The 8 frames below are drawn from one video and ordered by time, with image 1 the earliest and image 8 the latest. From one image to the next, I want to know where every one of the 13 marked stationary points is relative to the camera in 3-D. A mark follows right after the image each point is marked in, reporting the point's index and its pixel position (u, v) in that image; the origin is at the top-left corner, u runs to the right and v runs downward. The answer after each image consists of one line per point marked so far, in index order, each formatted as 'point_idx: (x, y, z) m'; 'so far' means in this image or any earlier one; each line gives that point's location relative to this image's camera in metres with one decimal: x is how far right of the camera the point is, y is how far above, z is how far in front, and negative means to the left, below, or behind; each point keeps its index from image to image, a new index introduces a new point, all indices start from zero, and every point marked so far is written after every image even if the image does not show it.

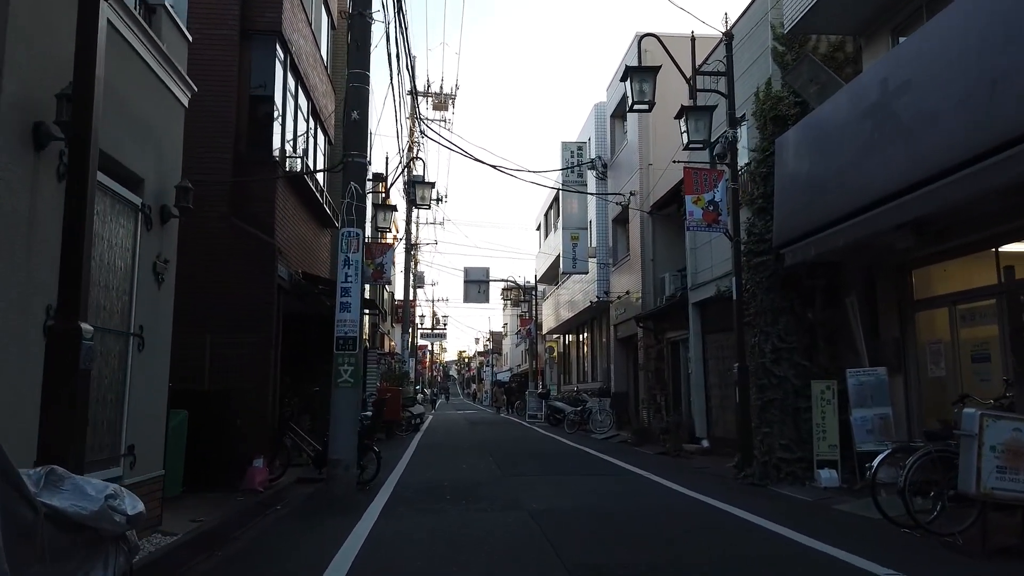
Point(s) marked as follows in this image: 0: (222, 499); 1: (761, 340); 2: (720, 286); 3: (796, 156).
0: (-3.7, -2.7, +10.4) m
1: (+3.7, -0.8, +12.4) m
2: (+3.9, 0.0, +15.2) m
3: (+4.1, +1.9, +11.9) m
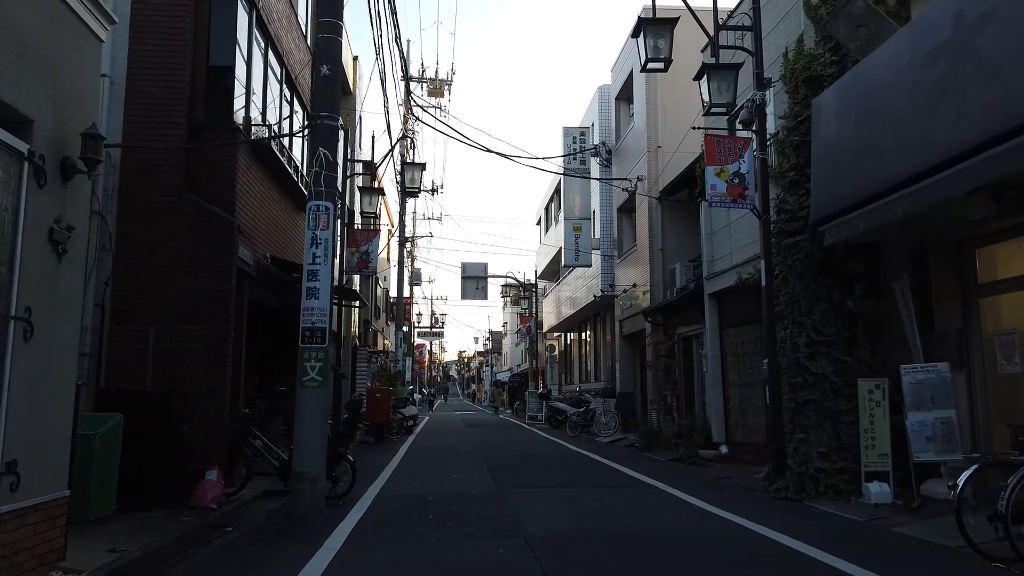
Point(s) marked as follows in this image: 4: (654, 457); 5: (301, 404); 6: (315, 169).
0: (-3.7, -2.5, +8.8) m
1: (+3.7, -0.6, +10.8) m
2: (+3.8, +0.2, +13.6) m
3: (+4.0, +2.1, +10.3) m
4: (+2.9, -3.4, +16.6) m
5: (-2.4, -1.4, +9.5) m
6: (-2.4, +1.4, +9.8) m
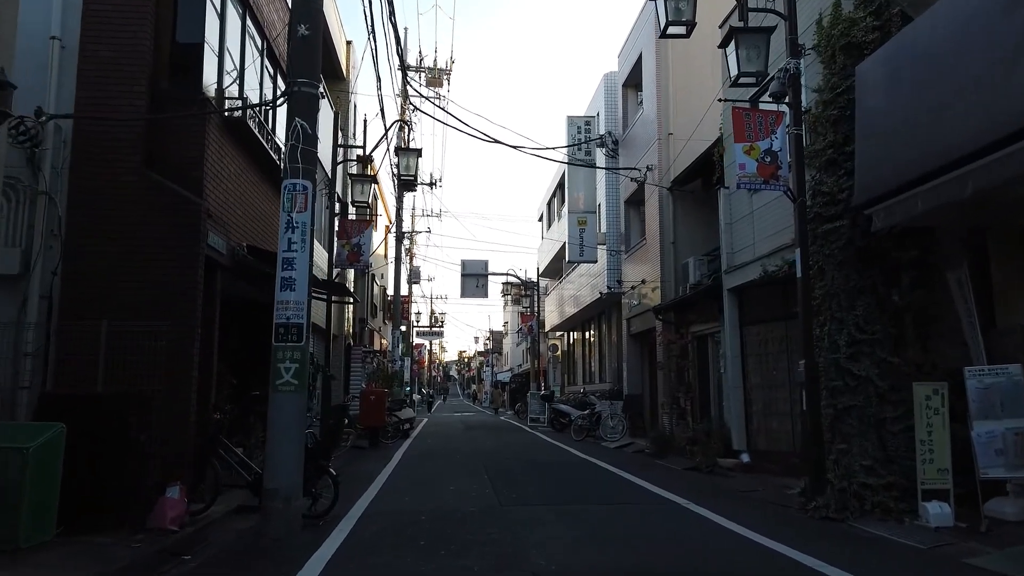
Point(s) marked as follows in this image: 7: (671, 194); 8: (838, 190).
0: (-3.7, -2.4, +7.6) m
1: (+3.7, -0.5, +9.6) m
2: (+3.9, +0.3, +12.4) m
3: (+4.1, +2.2, +9.1) m
4: (+2.9, -3.3, +15.4) m
5: (-2.4, -1.3, +8.3) m
6: (-2.3, +1.5, +8.6) m
7: (+3.7, +2.2, +19.3) m
8: (+3.9, +1.2, +9.7) m
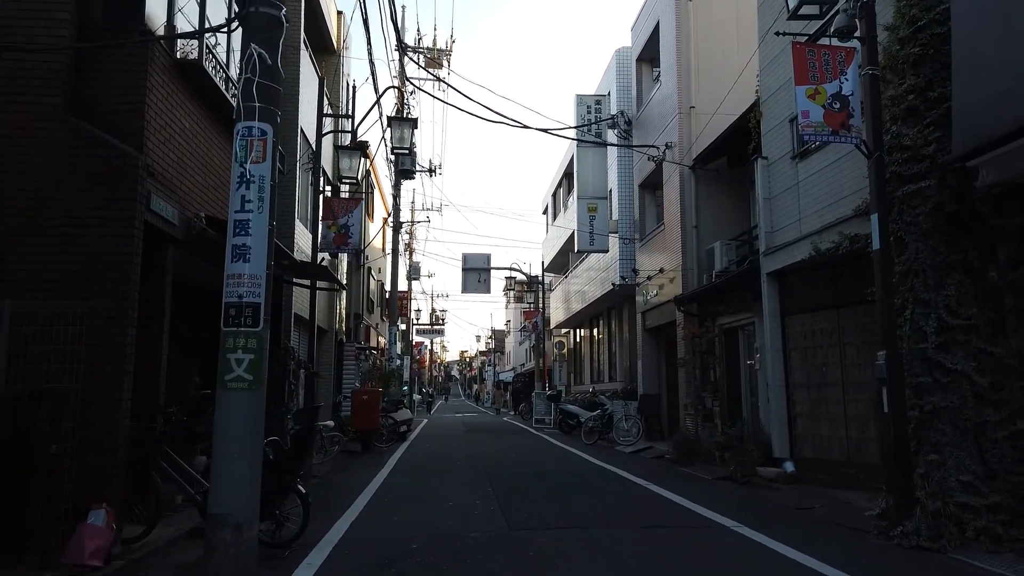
0: (-3.6, -2.1, +5.8) m
1: (+3.8, -0.2, +7.8) m
2: (+4.0, +0.6, +10.6) m
3: (+4.2, +2.4, +7.3) m
4: (+3.0, -3.1, +13.6) m
5: (-2.3, -1.0, +6.5) m
6: (-2.2, +1.8, +6.8) m
7: (+3.9, +2.5, +17.5) m
8: (+4.0, +1.4, +7.9) m
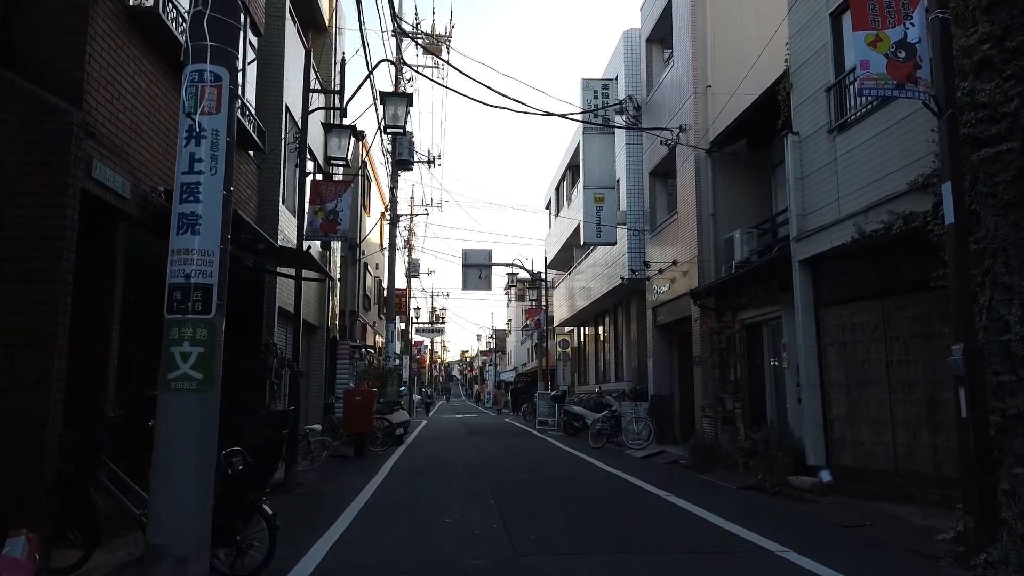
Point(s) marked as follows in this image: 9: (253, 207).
0: (-3.5, -2.0, +4.6) m
1: (+3.9, -0.1, +6.6) m
2: (+4.0, +0.7, +9.4) m
3: (+4.2, +2.6, +6.1) m
4: (+3.1, -2.9, +12.4) m
5: (-2.2, -0.9, +5.3) m
6: (-2.2, +1.9, +5.6) m
7: (+3.9, +2.6, +16.3) m
8: (+4.0, +1.6, +6.7) m
9: (-3.9, +1.2, +12.4) m
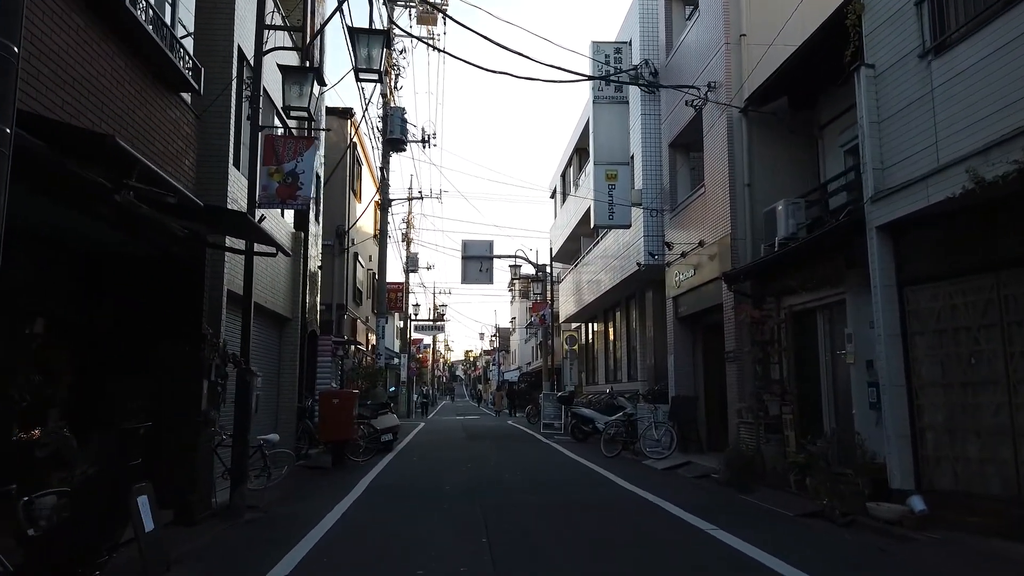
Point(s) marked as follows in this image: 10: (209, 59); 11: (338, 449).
0: (-3.6, -1.7, +2.2) m
1: (+3.9, +0.2, +4.2) m
2: (+4.0, +1.0, +7.0) m
3: (+4.2, +2.9, +3.7) m
4: (+3.1, -2.7, +10.0) m
5: (-2.3, -0.6, +2.9) m
6: (-2.2, +2.2, +3.2) m
7: (+3.9, +2.9, +13.9) m
8: (+4.0, +1.8, +4.3) m
9: (-3.9, +1.5, +10.0) m
10: (-3.9, +3.0, +10.7) m
11: (-3.3, -3.1, +15.6) m
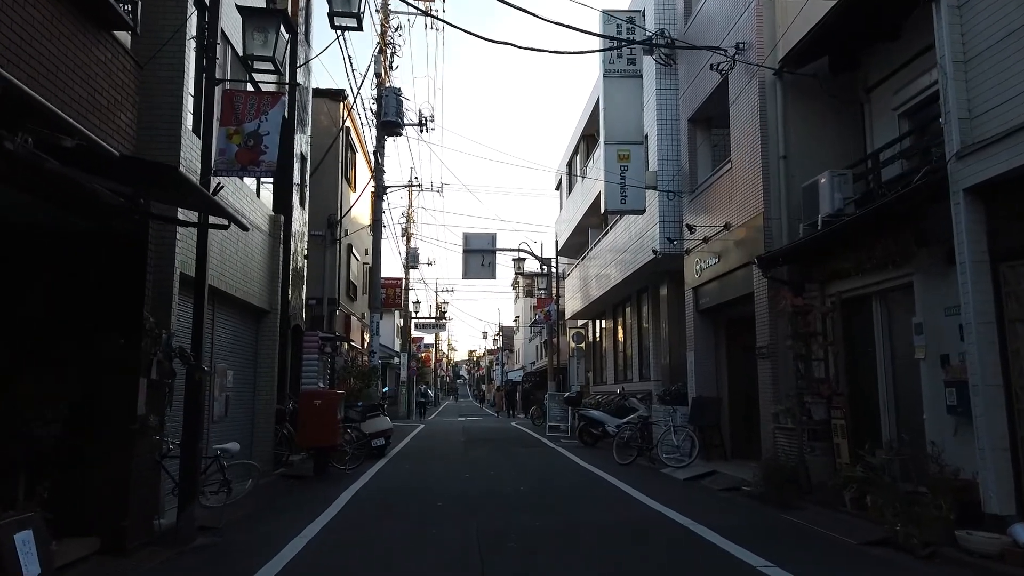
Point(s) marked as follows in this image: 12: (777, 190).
0: (-3.6, -1.5, +0.6) m
1: (+3.8, +0.4, +2.5) m
2: (+4.0, +1.2, +5.3) m
3: (+4.2, +3.1, +2.0) m
4: (+3.1, -2.5, +8.3) m
5: (-2.3, -0.4, +1.3) m
6: (-2.2, +2.4, +1.6) m
7: (+4.0, +3.1, +12.3) m
8: (+4.0, +2.0, +2.6) m
9: (-3.9, +1.7, +8.4) m
10: (-3.9, +3.2, +9.1) m
11: (-3.3, -2.9, +14.0) m
12: (+4.0, +1.5, +12.2) m
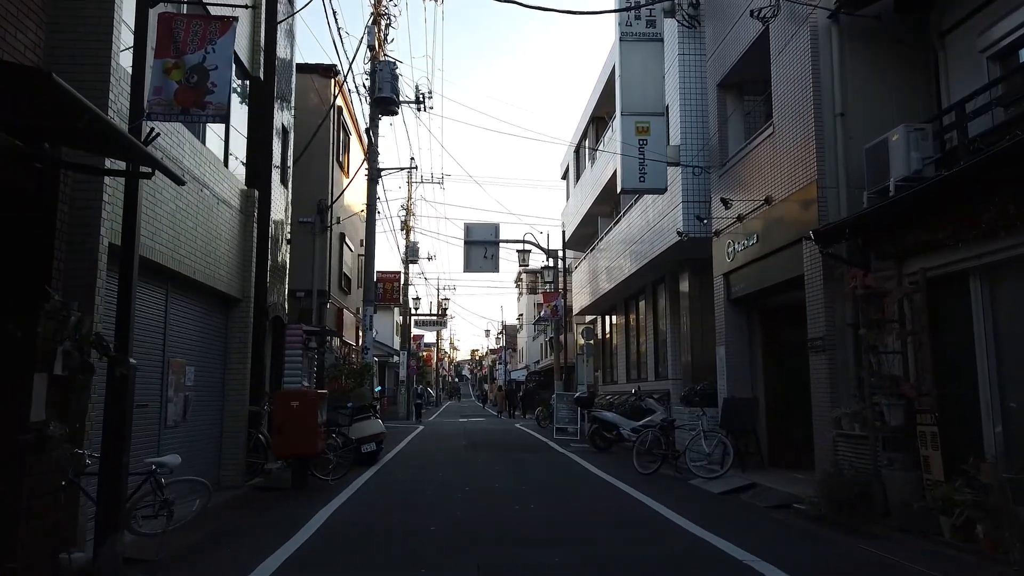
0: (-3.5, -1.3, -1.2) m
1: (+3.9, +0.6, +0.7) m
2: (+4.1, +1.4, +3.4) m
3: (+4.3, +3.3, +0.1) m
4: (+3.2, -2.2, +6.5) m
5: (-2.2, -0.2, -0.6) m
6: (-2.1, +2.6, -0.2) m
7: (+4.1, +3.3, +10.4) m
8: (+4.0, +2.3, +0.8) m
9: (-3.8, +1.9, +6.5) m
10: (-3.8, +3.4, +7.2) m
11: (-3.2, -2.6, +12.2) m
12: (+4.1, +1.7, +10.4) m
